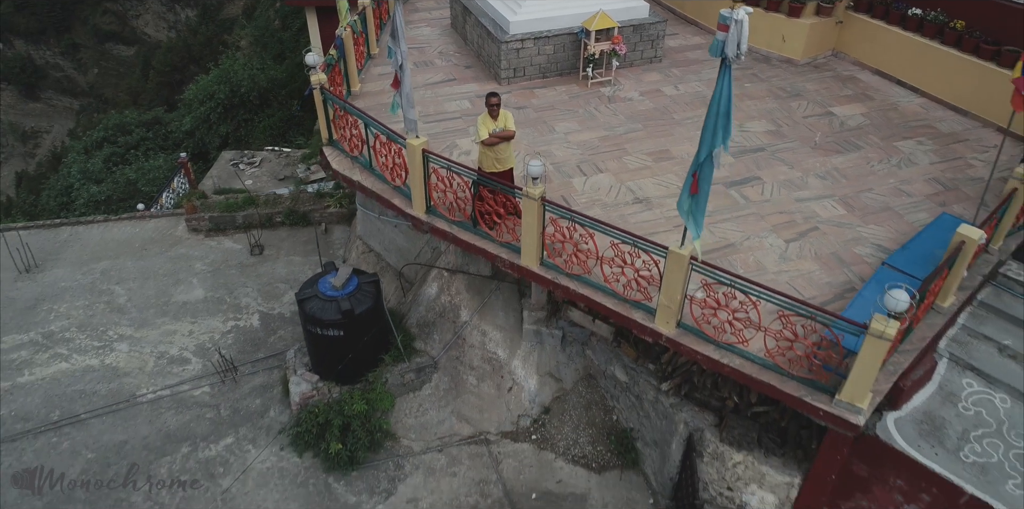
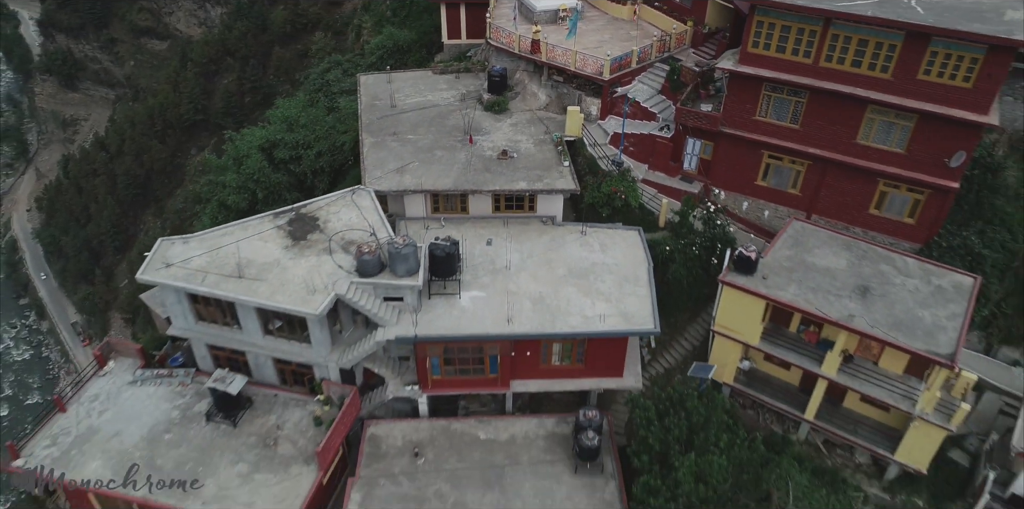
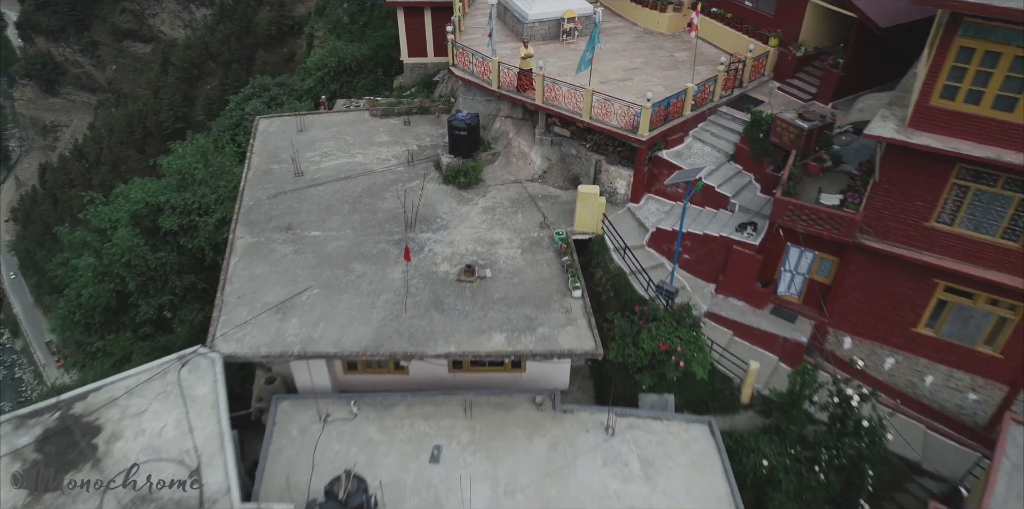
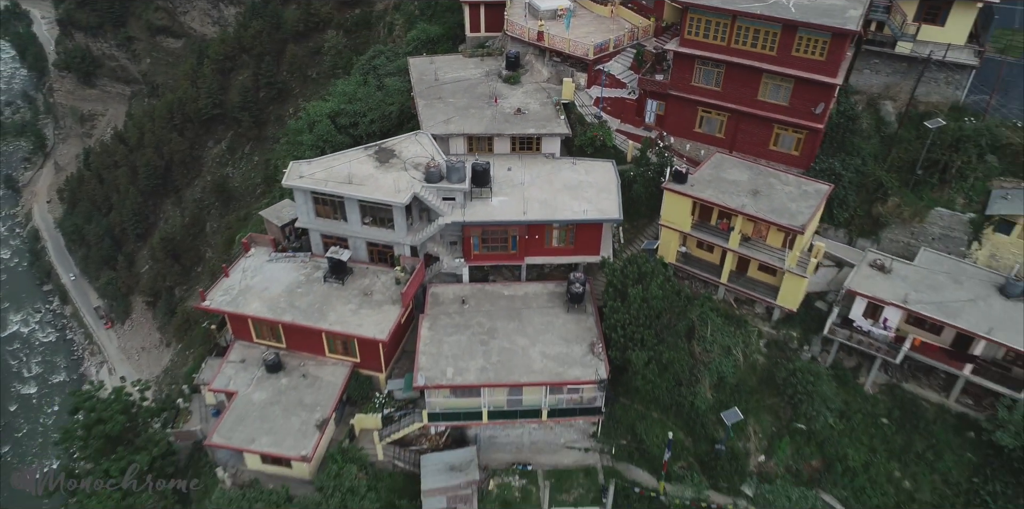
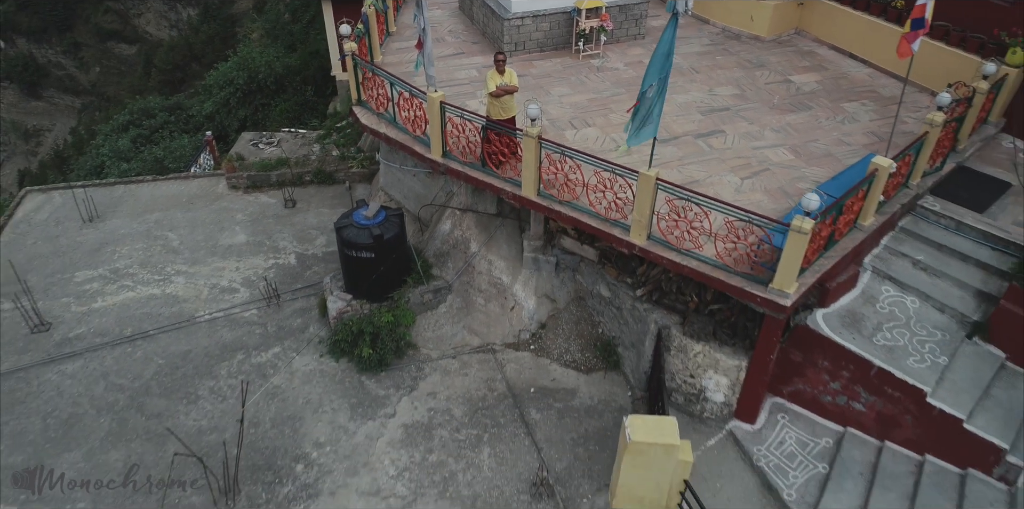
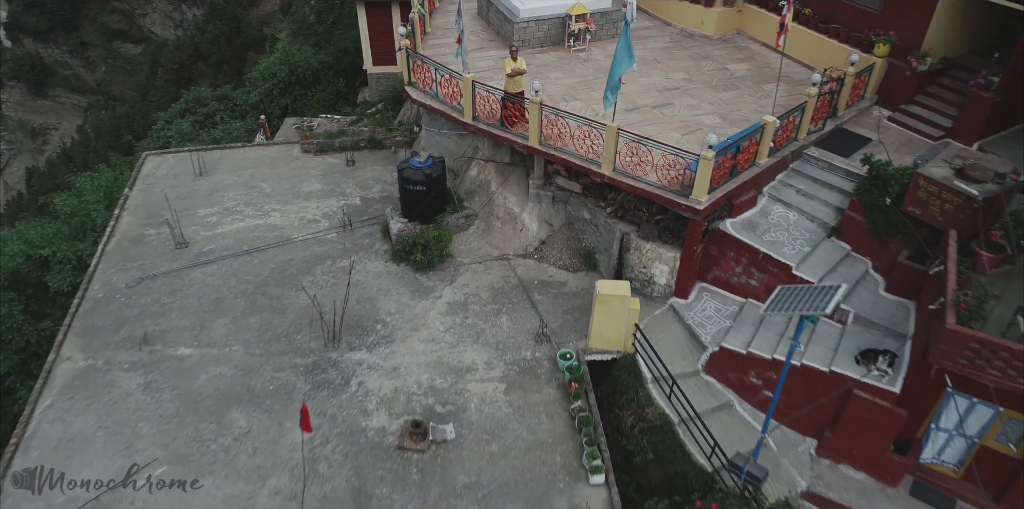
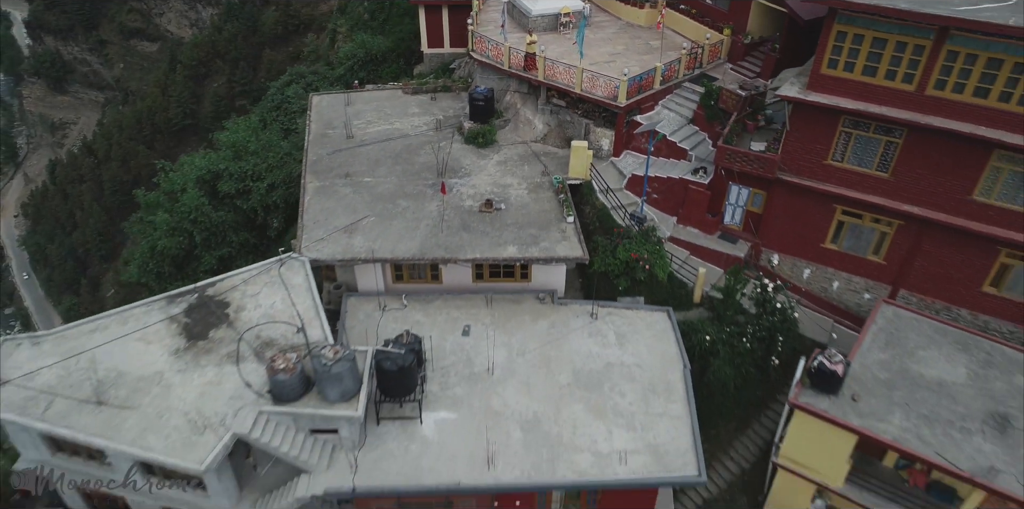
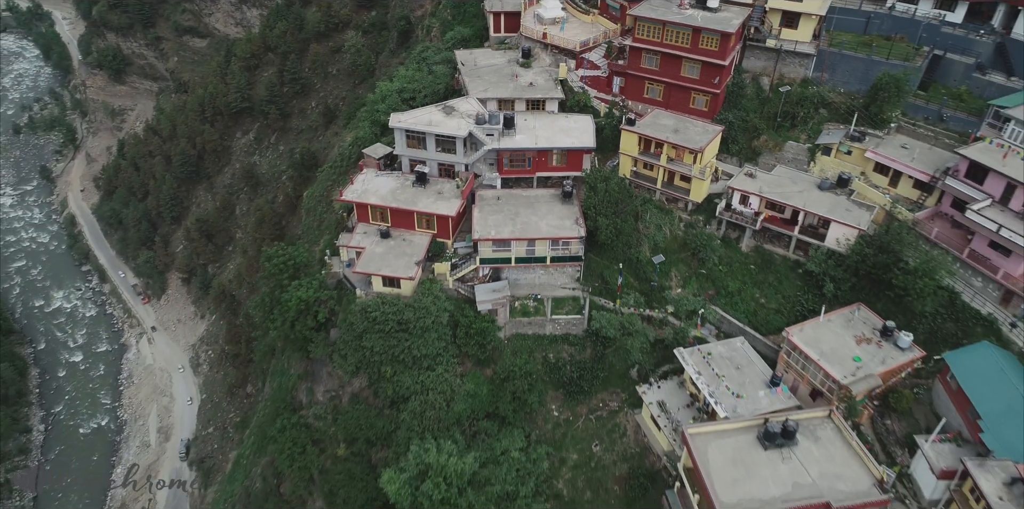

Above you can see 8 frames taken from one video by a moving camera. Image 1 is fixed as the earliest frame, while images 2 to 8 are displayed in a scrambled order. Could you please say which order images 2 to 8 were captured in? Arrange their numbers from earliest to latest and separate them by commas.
5, 6, 3, 7, 2, 4, 8
